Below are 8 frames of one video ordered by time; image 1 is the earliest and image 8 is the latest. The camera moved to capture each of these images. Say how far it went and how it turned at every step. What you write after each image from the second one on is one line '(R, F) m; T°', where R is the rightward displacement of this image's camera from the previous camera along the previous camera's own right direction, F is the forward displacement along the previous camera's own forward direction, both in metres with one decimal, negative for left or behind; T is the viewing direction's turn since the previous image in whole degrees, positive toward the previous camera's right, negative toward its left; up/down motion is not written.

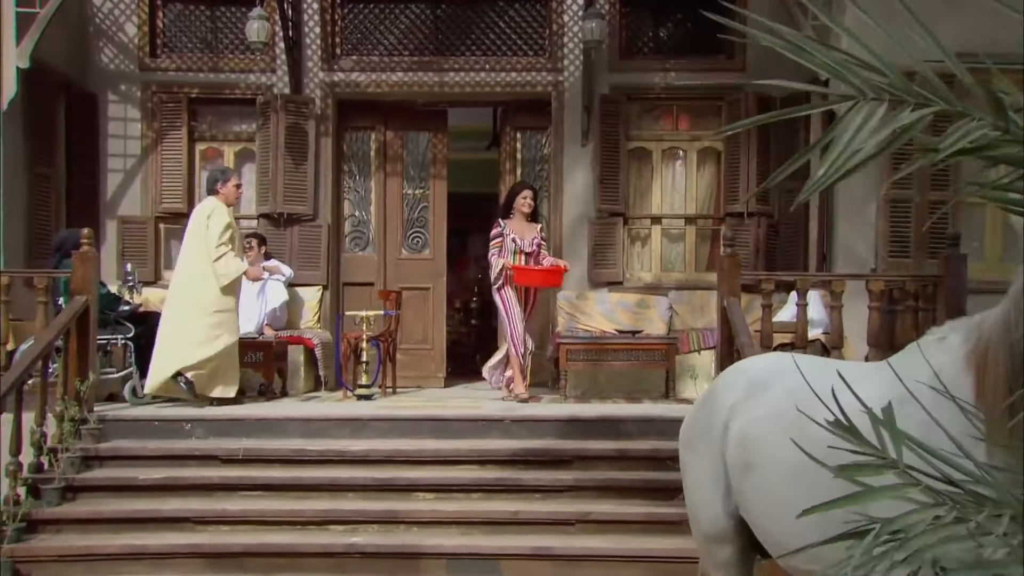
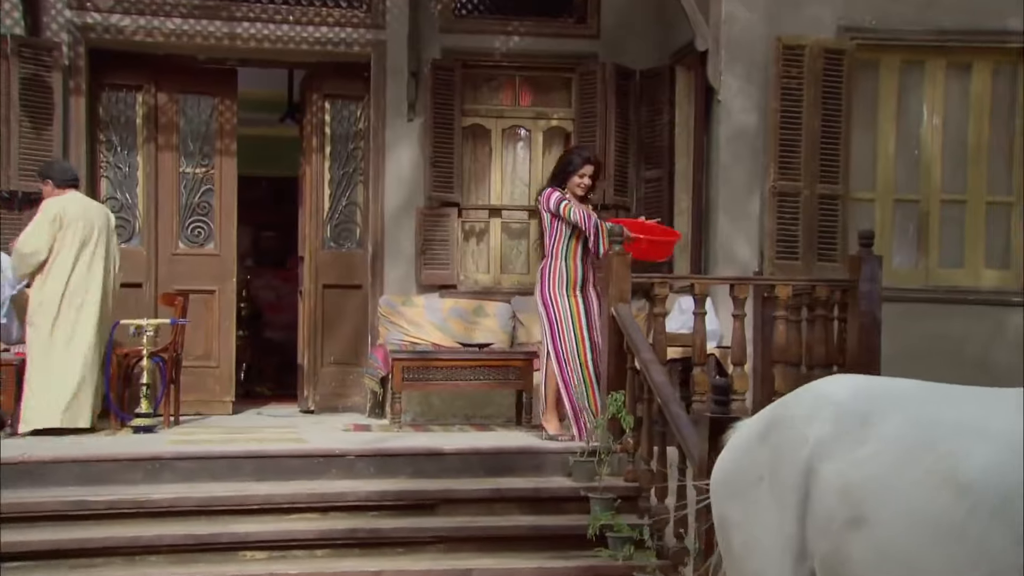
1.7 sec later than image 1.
(-0.7, +1.7) m; +16°
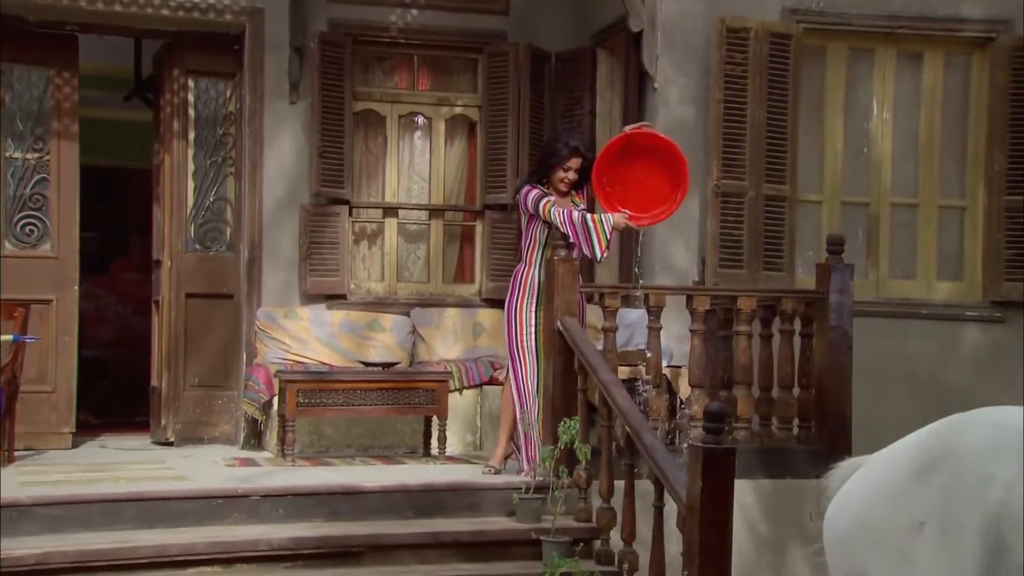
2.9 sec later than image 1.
(-0.5, +1.0) m; +10°
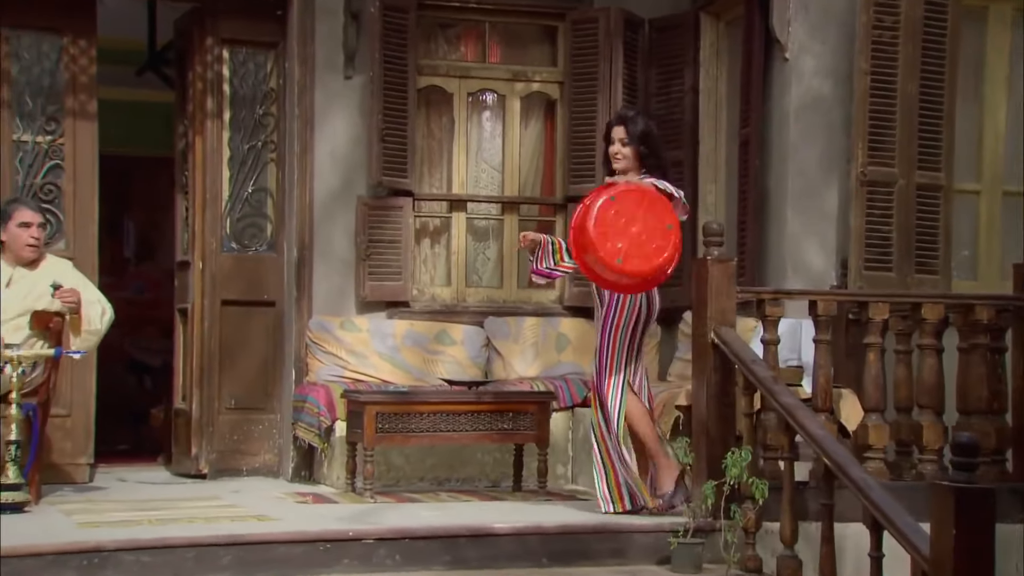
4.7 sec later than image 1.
(-0.7, +1.0) m; +2°
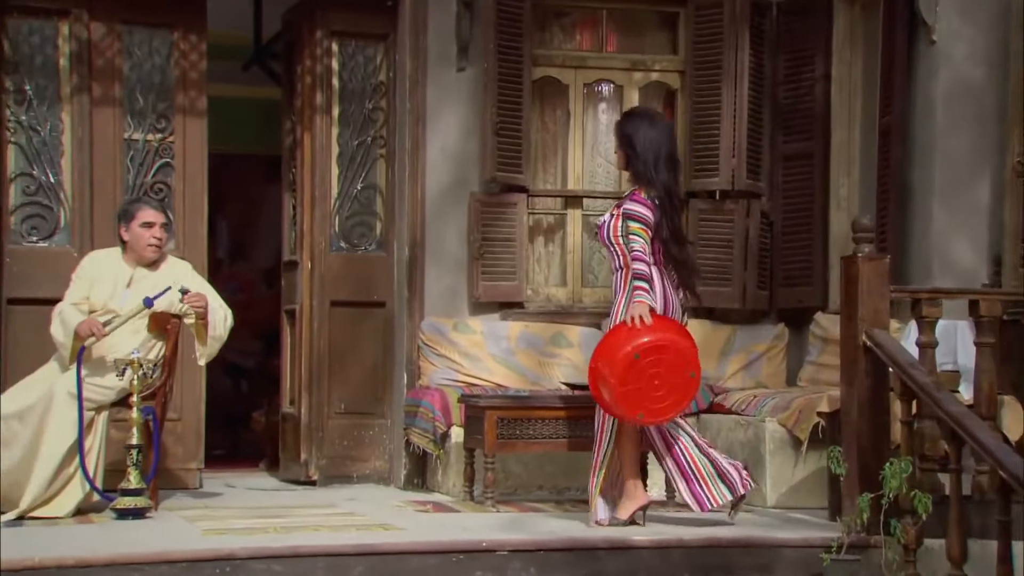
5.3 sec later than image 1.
(-0.3, +0.3) m; -3°
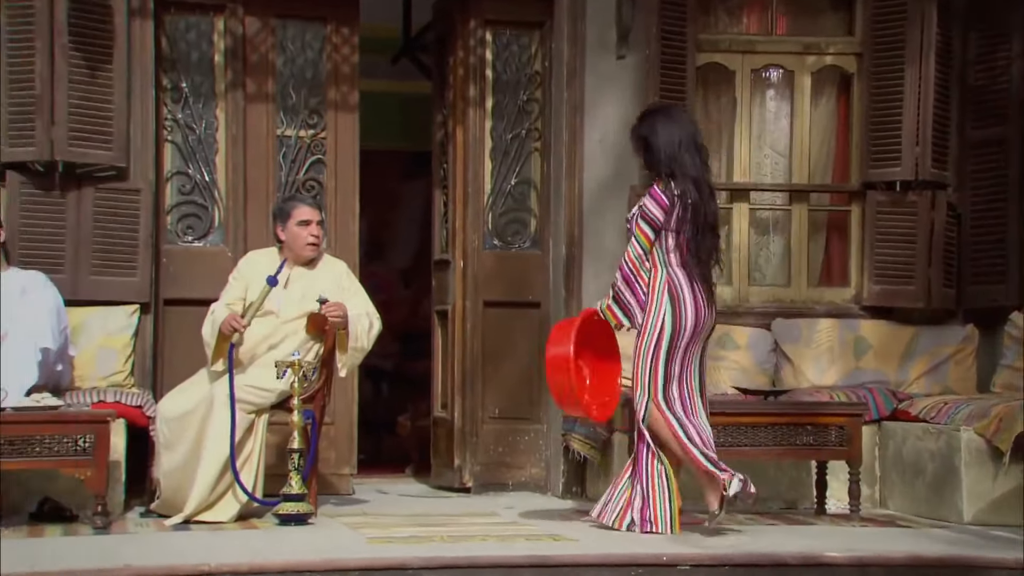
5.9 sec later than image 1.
(-0.4, +0.3) m; -5°
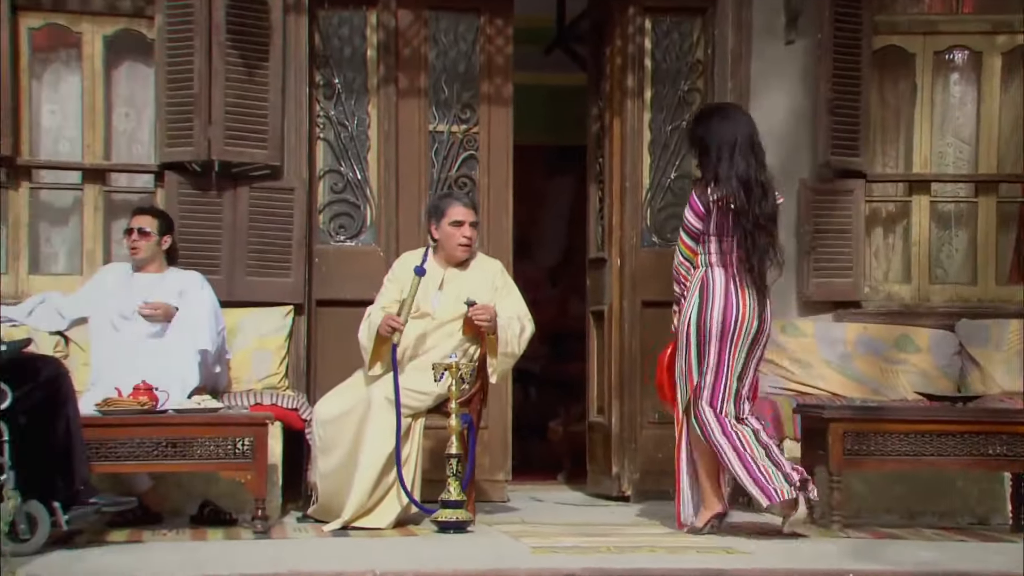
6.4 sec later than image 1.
(-0.4, +0.2) m; -5°
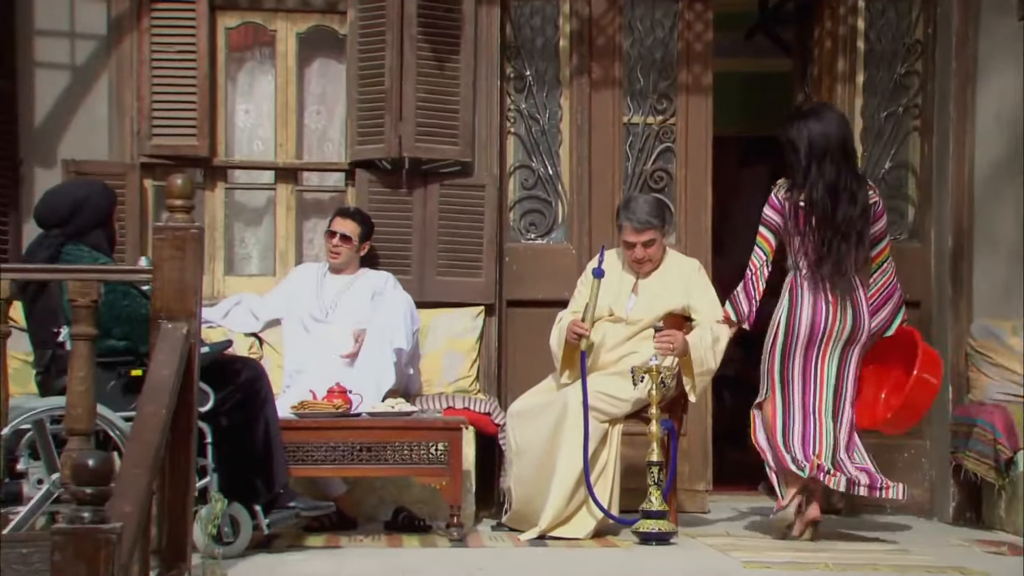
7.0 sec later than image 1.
(-0.5, +0.2) m; -6°
